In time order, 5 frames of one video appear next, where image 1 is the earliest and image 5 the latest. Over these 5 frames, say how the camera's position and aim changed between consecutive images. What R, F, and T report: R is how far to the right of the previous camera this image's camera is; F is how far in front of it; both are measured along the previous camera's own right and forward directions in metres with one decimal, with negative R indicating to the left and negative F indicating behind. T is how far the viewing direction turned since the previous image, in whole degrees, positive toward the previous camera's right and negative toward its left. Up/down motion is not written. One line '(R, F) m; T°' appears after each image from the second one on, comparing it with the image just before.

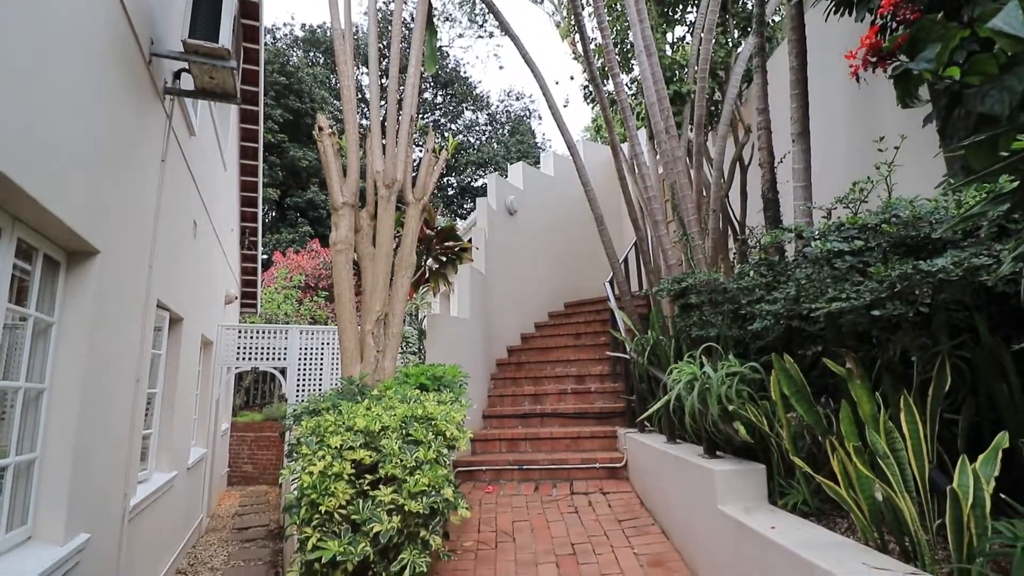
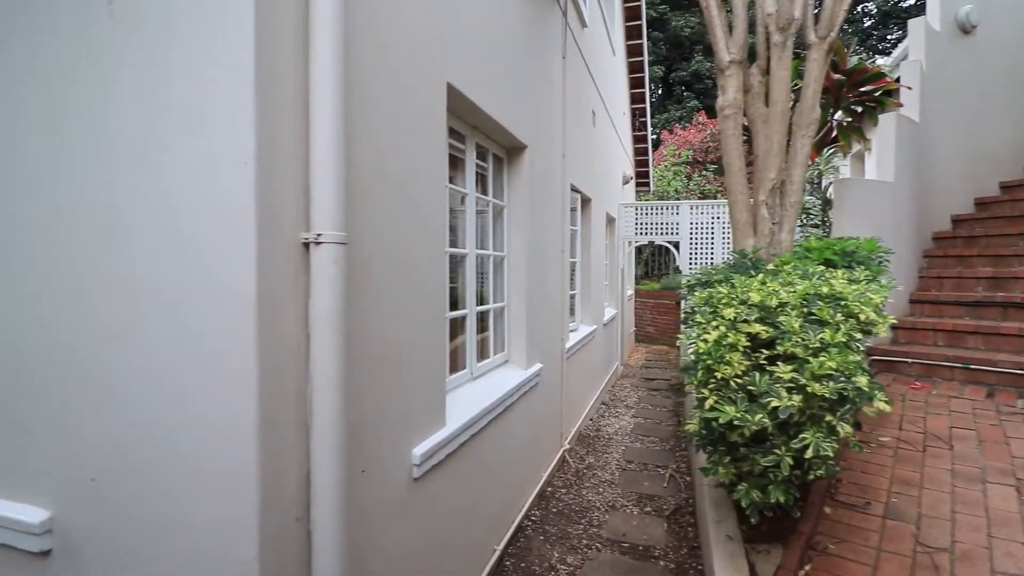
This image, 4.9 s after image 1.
(-1.5, +0.3) m; -12°
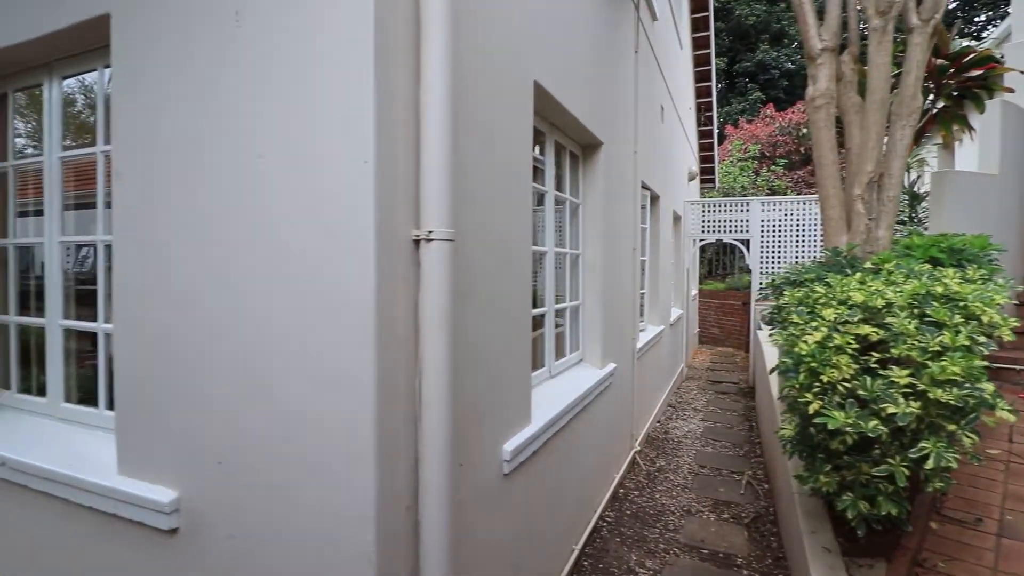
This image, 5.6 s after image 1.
(-0.2, 0.0) m; -6°
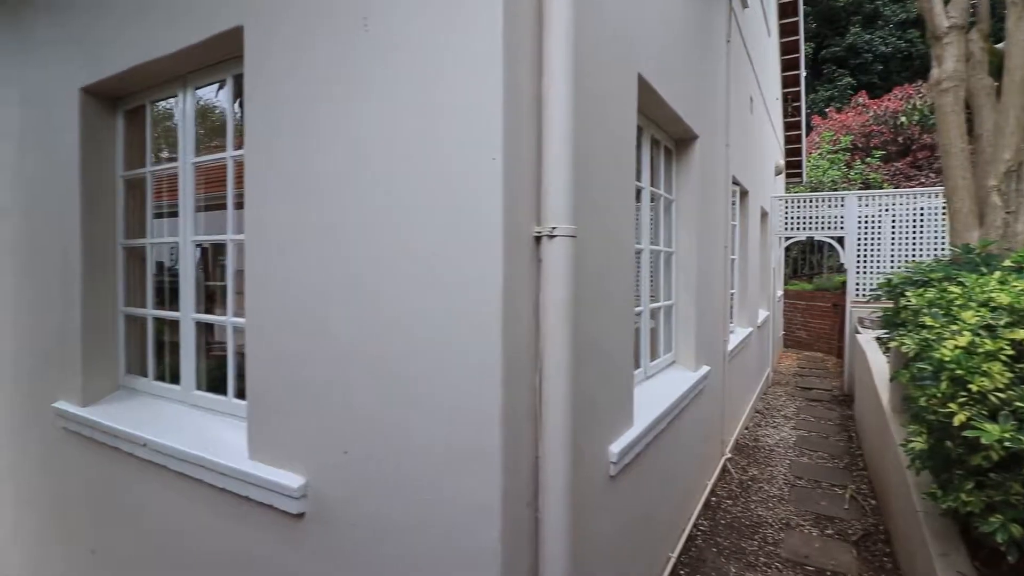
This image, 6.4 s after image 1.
(-0.2, 0.0) m; -7°
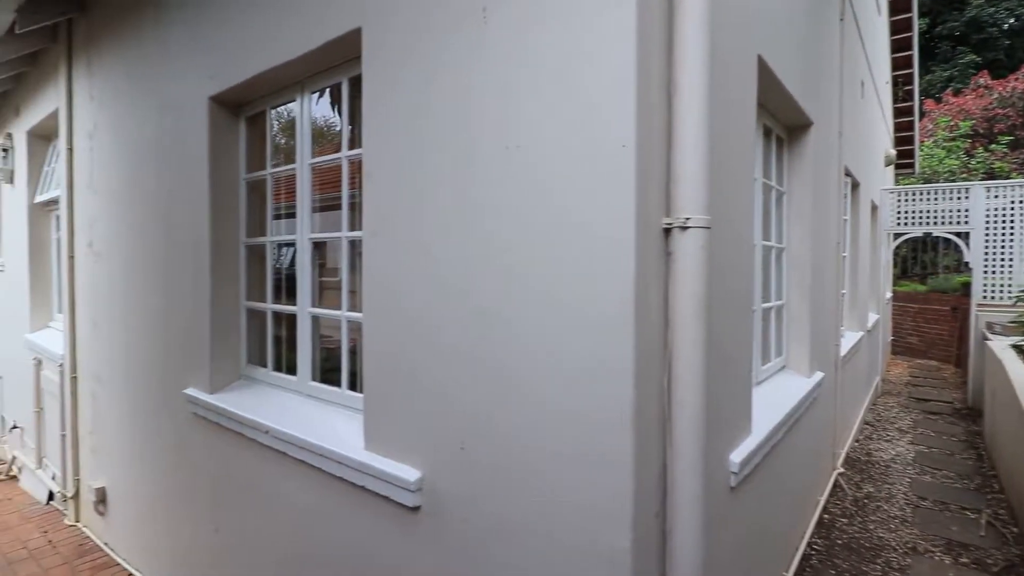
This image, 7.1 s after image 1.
(-0.2, +0.1) m; -8°
